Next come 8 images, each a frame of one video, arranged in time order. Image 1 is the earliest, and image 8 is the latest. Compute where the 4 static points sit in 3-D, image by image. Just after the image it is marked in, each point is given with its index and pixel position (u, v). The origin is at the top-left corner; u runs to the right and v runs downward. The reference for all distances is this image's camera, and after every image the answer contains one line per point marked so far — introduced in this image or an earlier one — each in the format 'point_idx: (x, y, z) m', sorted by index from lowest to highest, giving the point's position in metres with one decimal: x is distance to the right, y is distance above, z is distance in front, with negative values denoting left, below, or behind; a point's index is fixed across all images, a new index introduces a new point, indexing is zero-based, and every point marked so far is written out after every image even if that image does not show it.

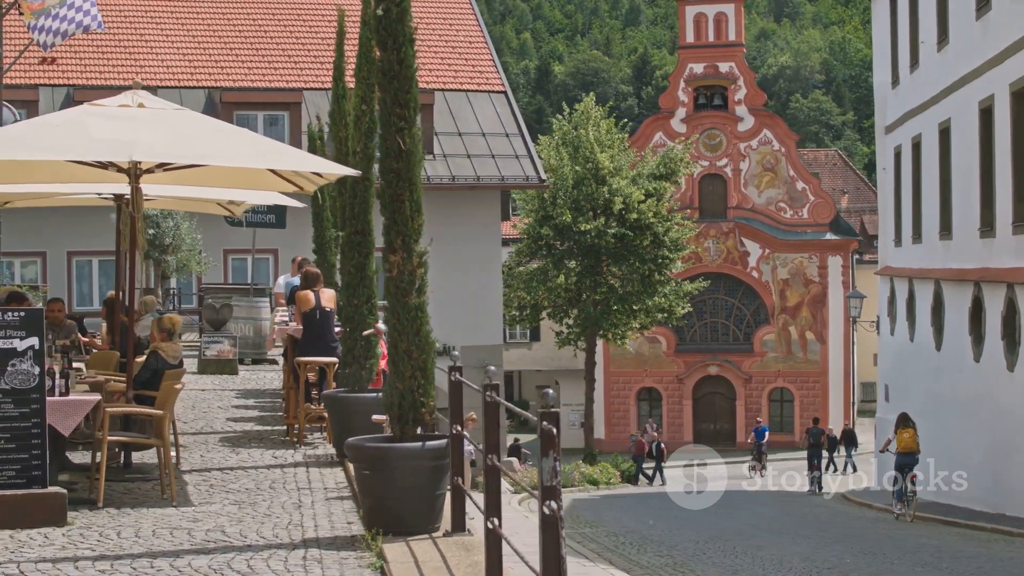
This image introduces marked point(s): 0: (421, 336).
0: (-0.5, -0.3, +7.4) m
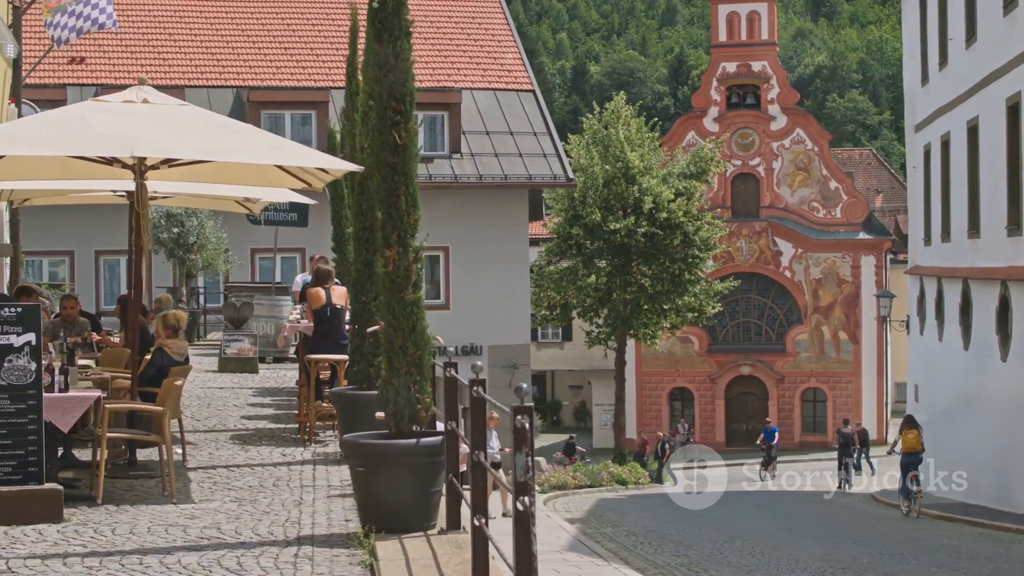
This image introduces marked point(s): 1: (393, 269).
0: (-0.5, -0.2, +7.3) m
1: (-0.6, +0.1, +7.3) m
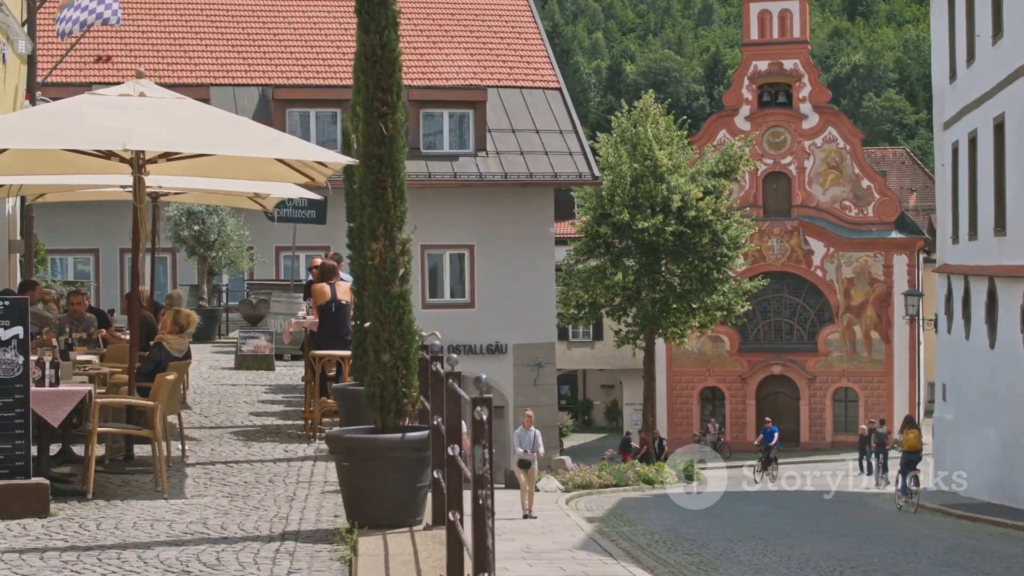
0: (-0.6, -0.2, +7.2) m
1: (-0.7, +0.1, +7.2) m
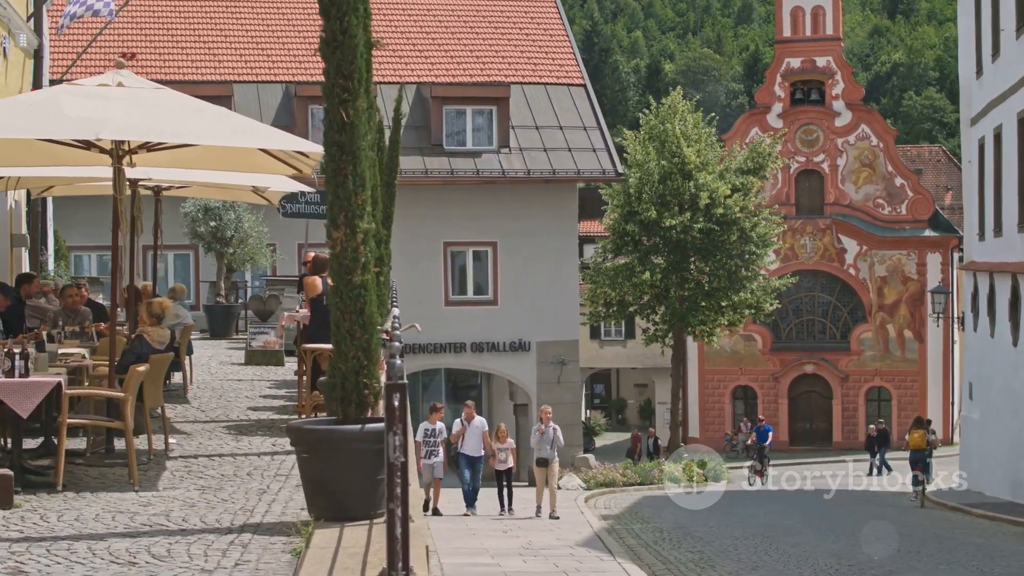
0: (-0.7, -0.1, +7.1) m
1: (-0.8, +0.2, +7.1) m
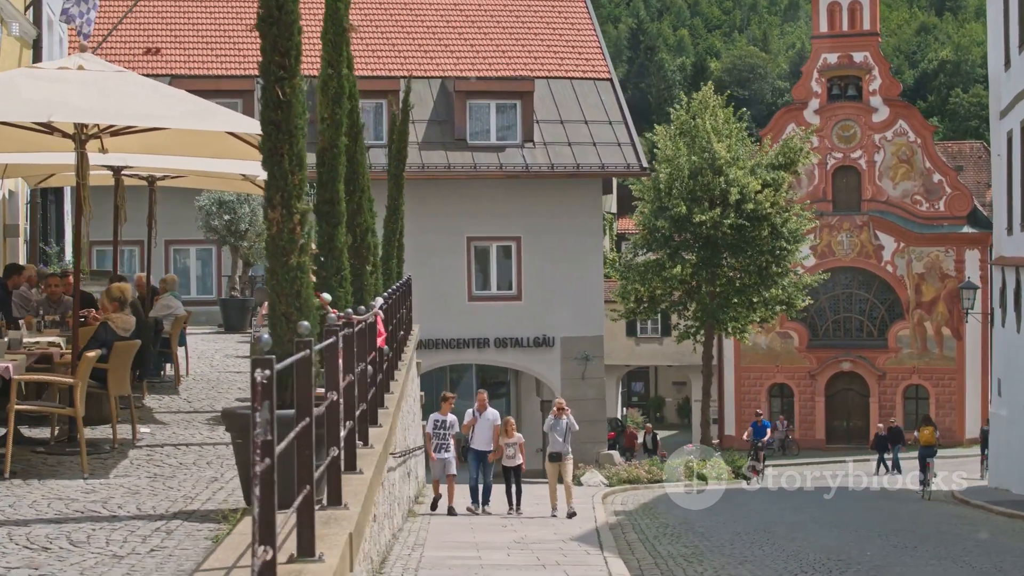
0: (-1.0, -0.1, +7.0) m
1: (-1.1, +0.3, +6.9) m
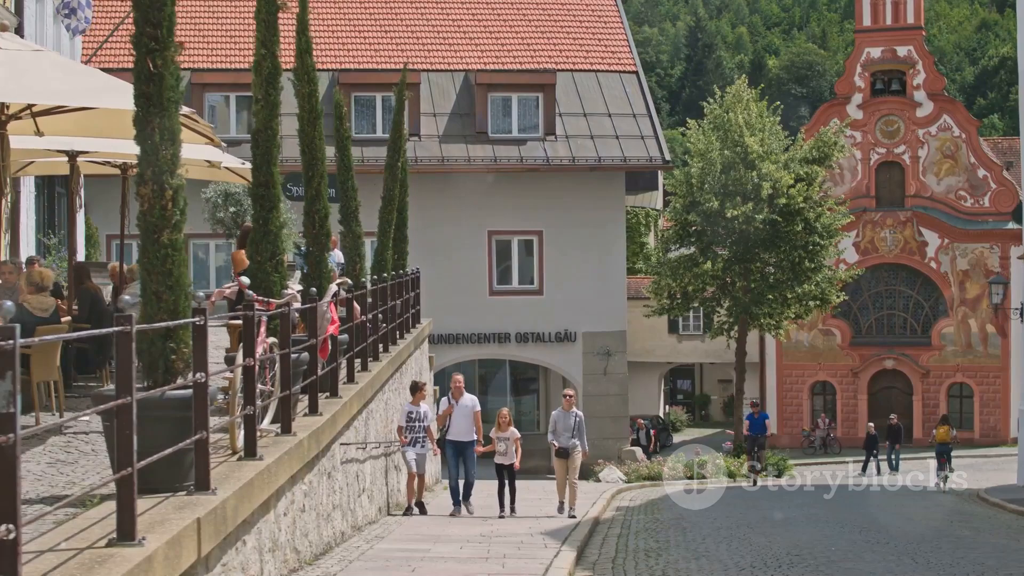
0: (-1.6, 0.0, +6.7) m
1: (-1.7, +0.4, +6.7) m
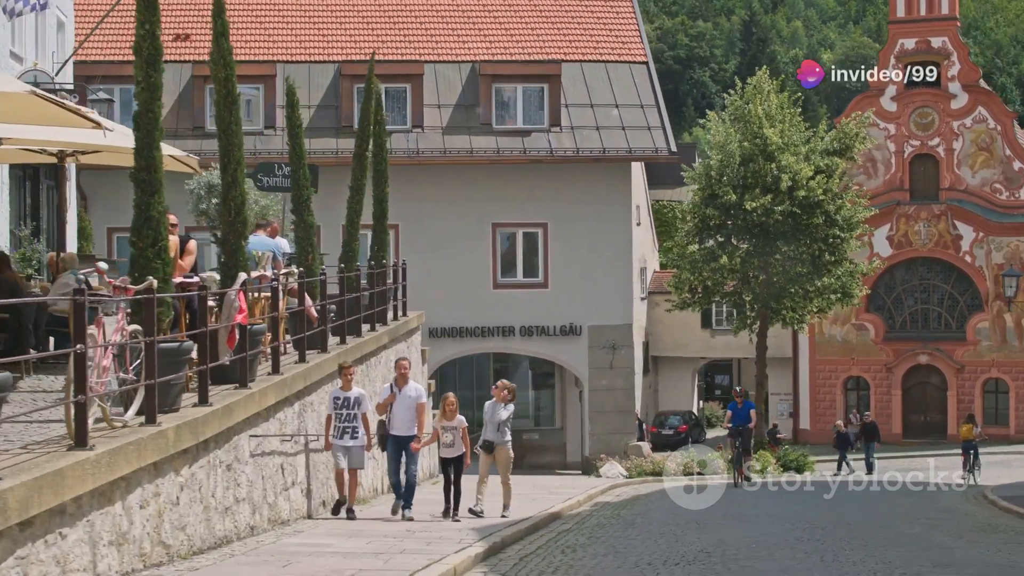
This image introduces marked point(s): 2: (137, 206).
0: (-2.4, +0.1, +6.5) m
1: (-2.6, +0.5, +6.4) m
2: (-2.6, +0.6, +9.9) m
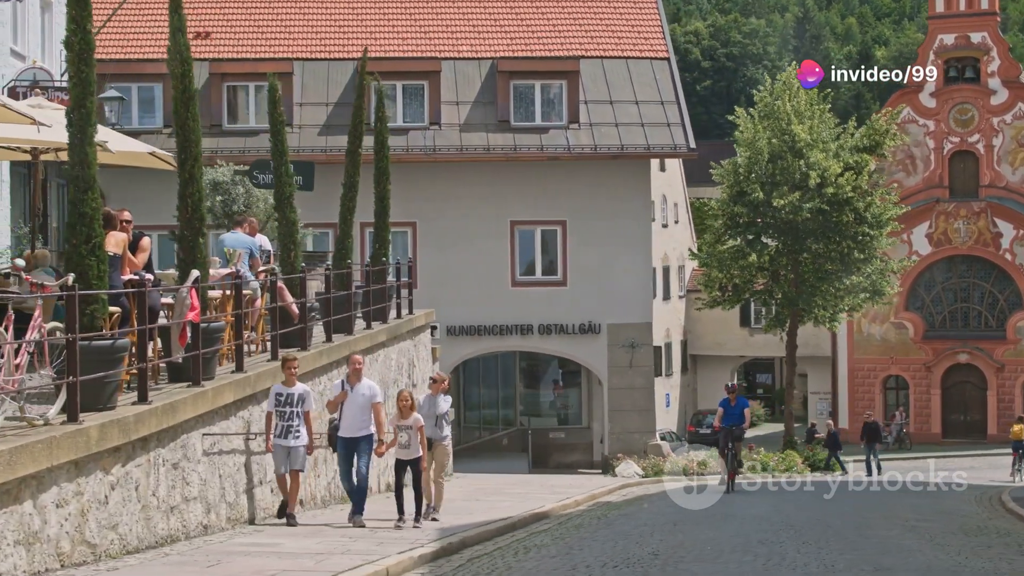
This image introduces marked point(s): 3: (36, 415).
0: (-3.0, +0.1, +6.4) m
1: (-3.1, +0.5, +6.3) m
2: (-3.0, +0.6, +9.8) m
3: (-2.9, -0.8, +8.6) m
